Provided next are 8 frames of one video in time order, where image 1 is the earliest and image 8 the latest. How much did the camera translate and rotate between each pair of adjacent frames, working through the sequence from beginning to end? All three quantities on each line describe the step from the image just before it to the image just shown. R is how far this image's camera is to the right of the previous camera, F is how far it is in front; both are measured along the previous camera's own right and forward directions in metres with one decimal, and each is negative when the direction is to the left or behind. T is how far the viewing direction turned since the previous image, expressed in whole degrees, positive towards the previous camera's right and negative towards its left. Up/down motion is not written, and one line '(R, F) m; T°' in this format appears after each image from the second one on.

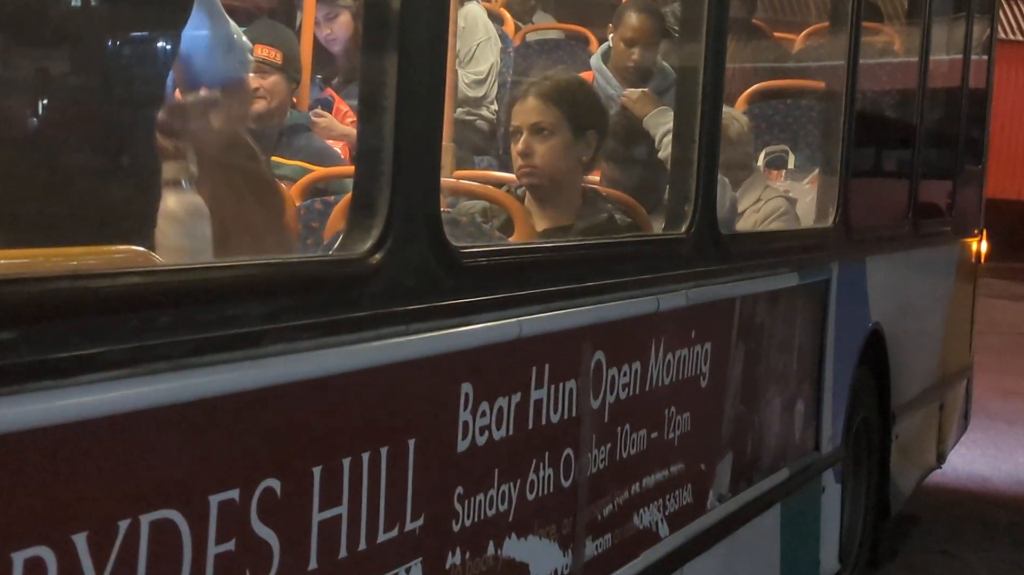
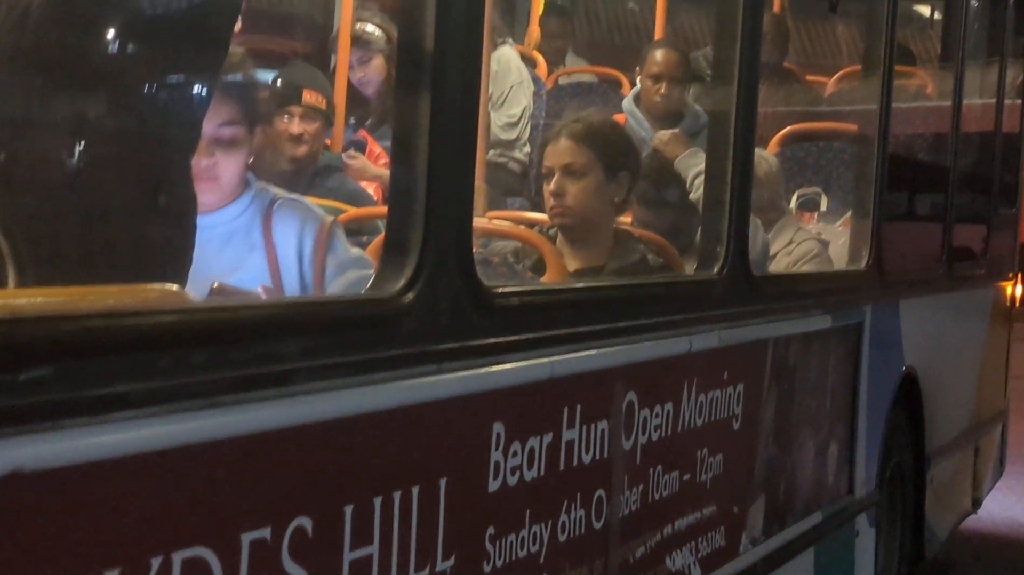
(0.0, 0.0) m; -1°
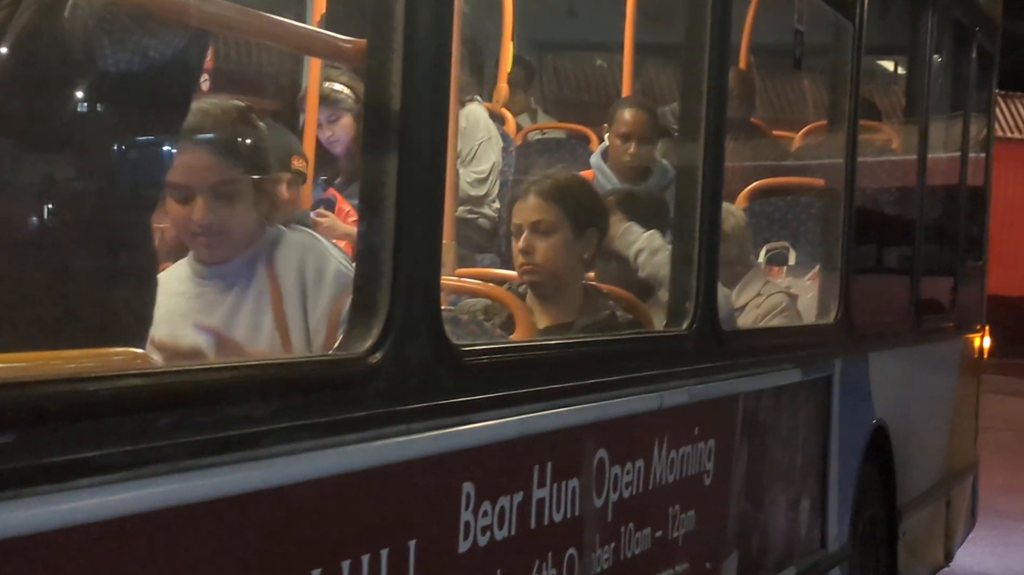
(0.0, 0.0) m; +1°
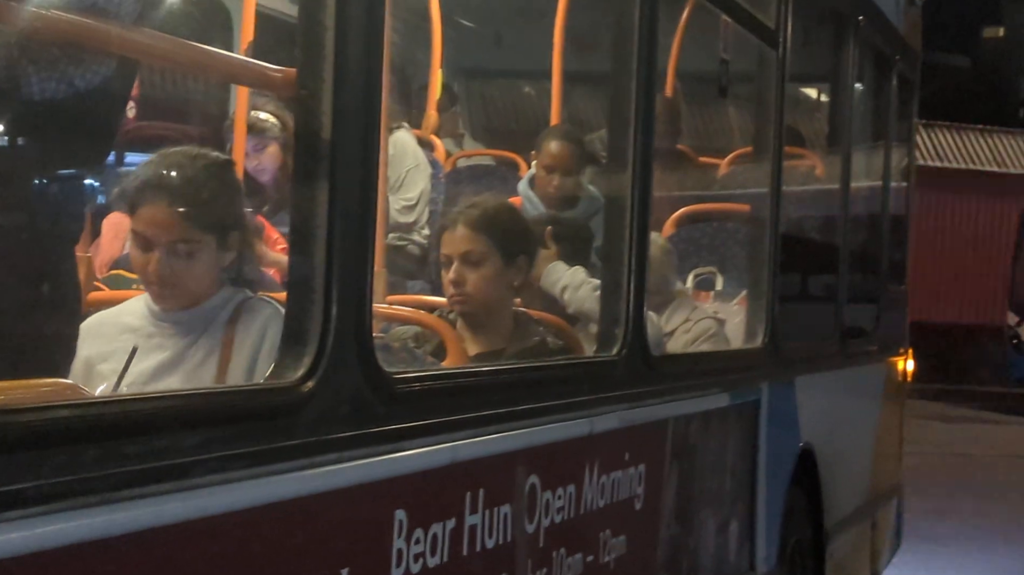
(0.0, 0.0) m; +3°
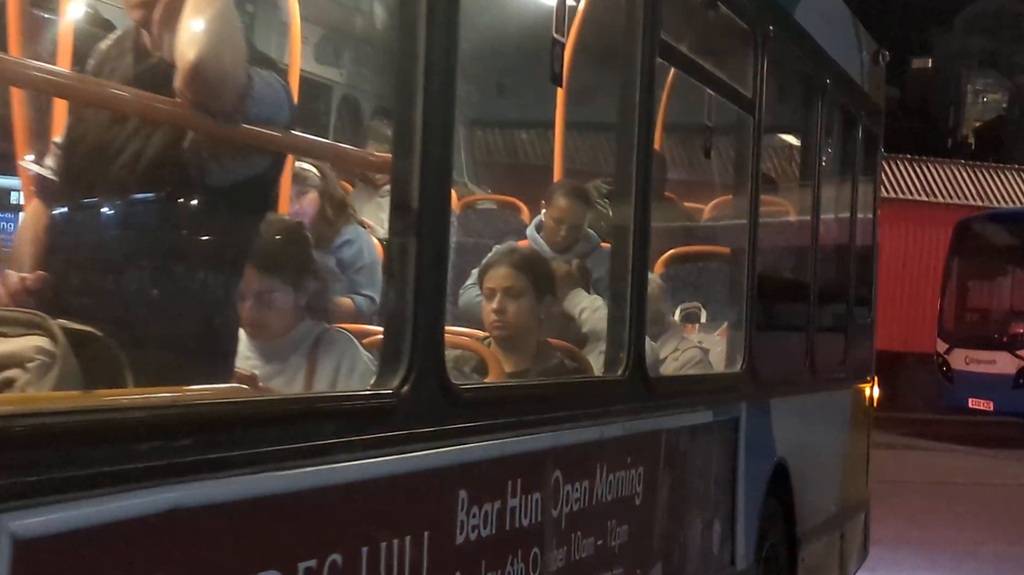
(-0.1, -0.7) m; +1°
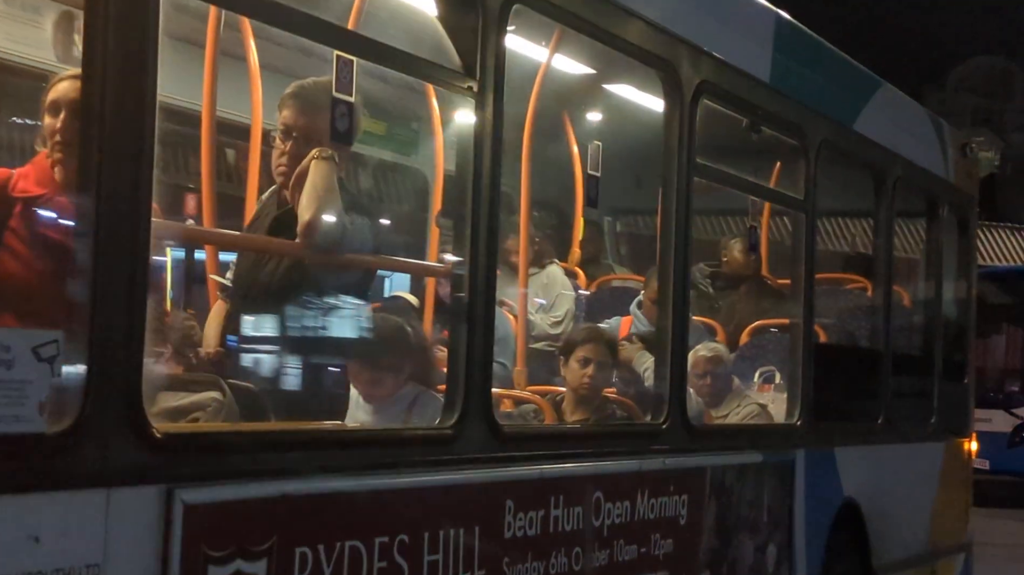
(+0.5, -1.2) m; -8°
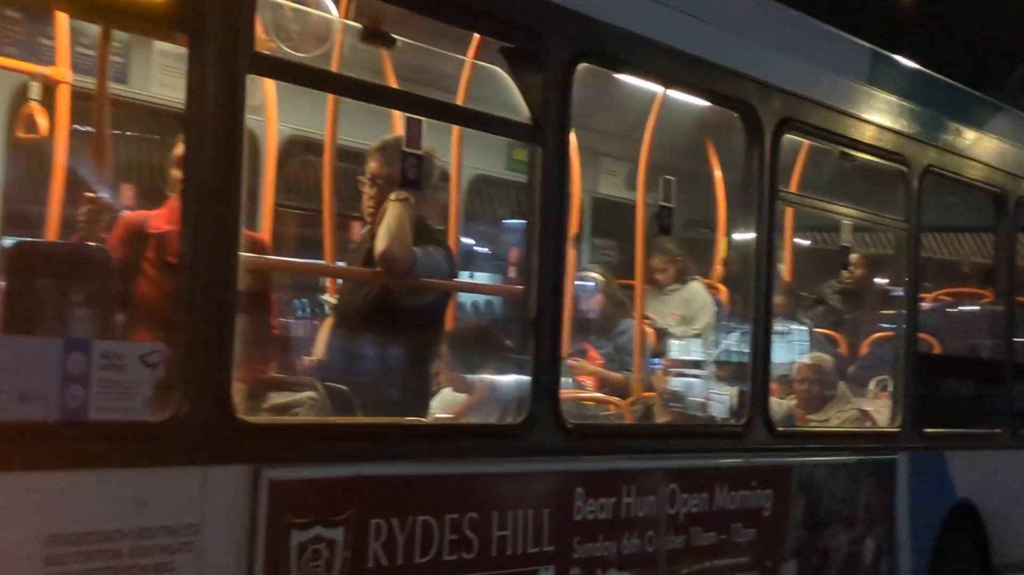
(+0.6, -0.7) m; -9°
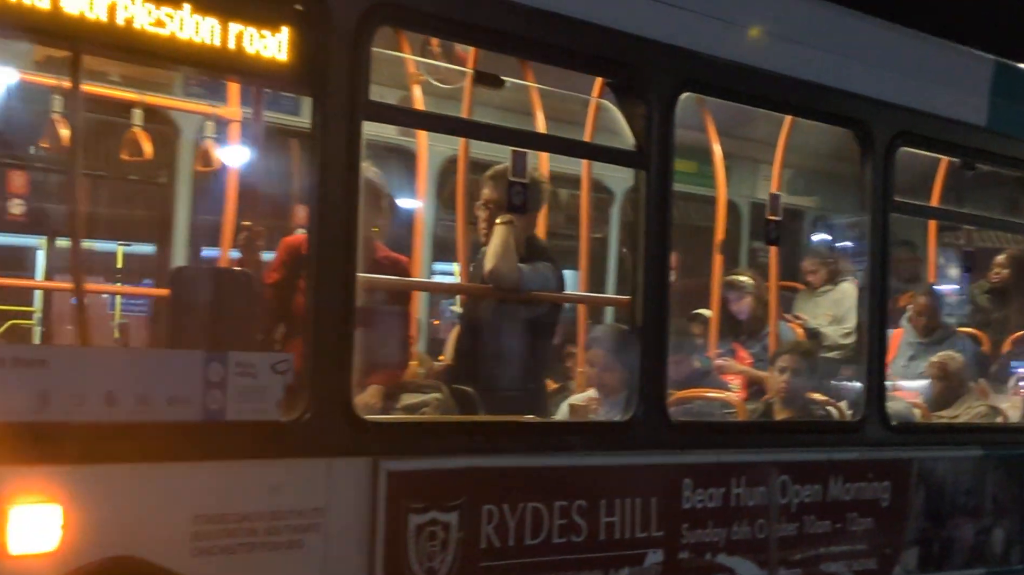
(+0.4, -0.5) m; -9°
